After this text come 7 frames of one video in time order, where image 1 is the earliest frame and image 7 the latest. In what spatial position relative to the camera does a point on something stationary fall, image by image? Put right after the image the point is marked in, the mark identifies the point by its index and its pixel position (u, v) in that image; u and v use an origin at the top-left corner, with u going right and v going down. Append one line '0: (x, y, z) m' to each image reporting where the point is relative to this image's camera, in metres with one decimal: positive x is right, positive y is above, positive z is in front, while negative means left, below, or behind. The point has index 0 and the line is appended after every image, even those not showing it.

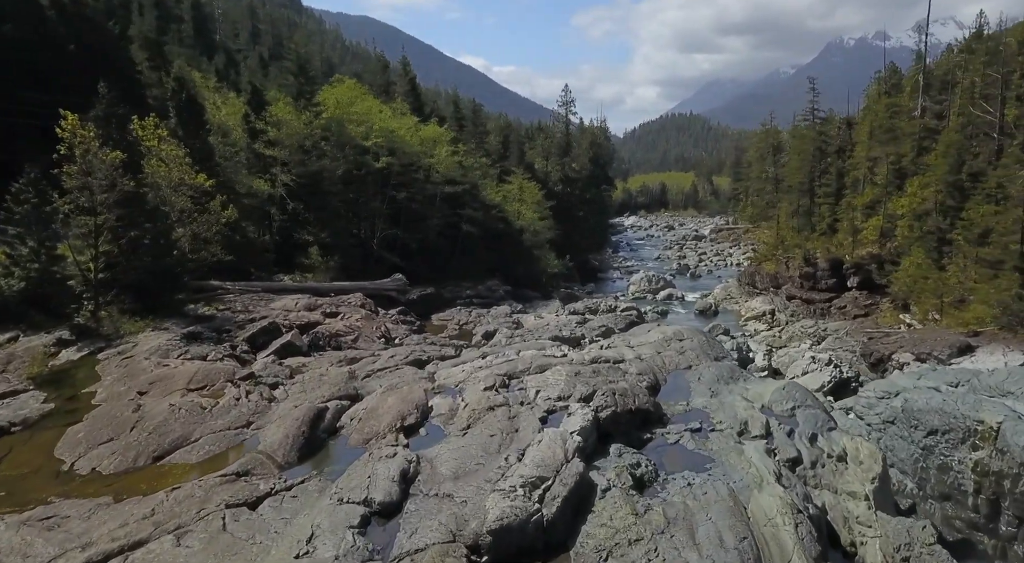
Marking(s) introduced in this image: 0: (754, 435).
0: (+6.5, -4.2, +17.4) m
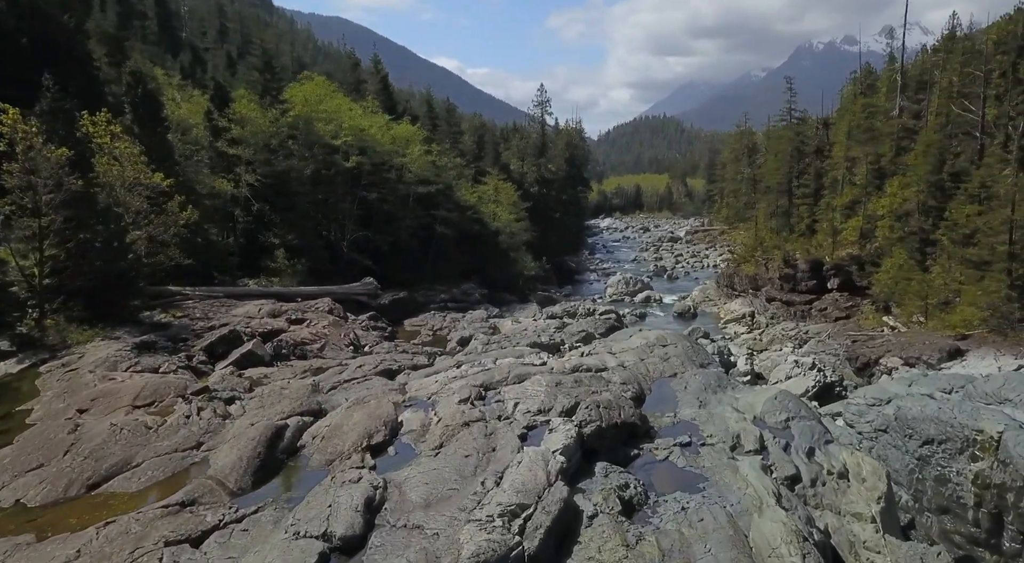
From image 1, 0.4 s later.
0: (+6.0, -4.3, +16.3) m
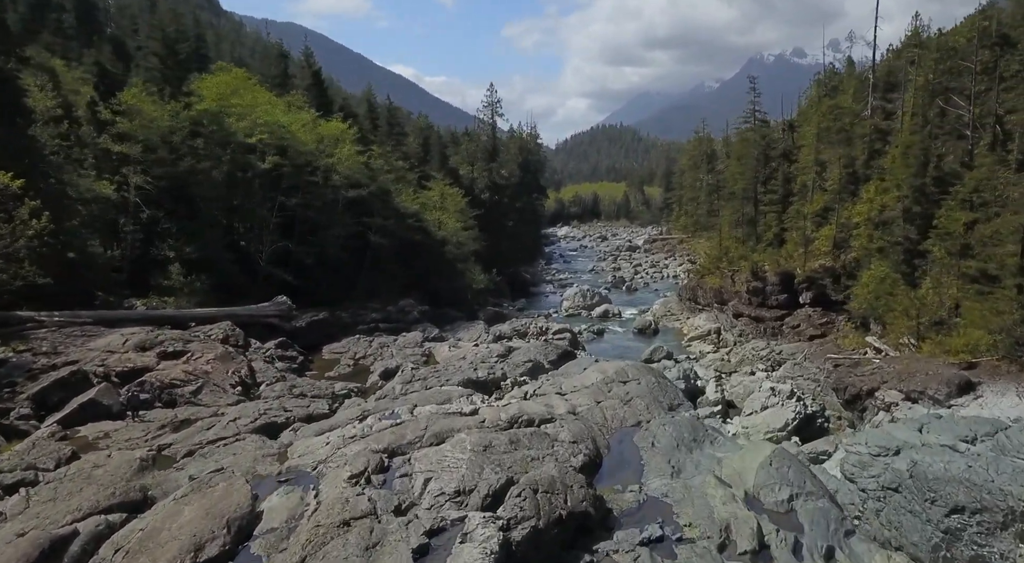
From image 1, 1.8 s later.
0: (+4.2, -4.9, +11.7) m
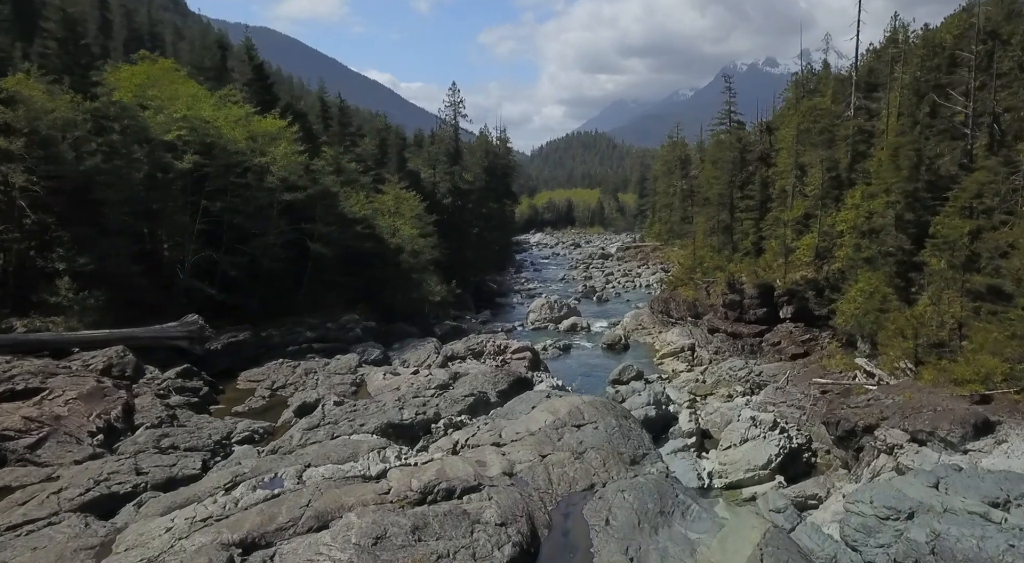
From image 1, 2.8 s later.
0: (+2.6, -5.4, +7.9) m
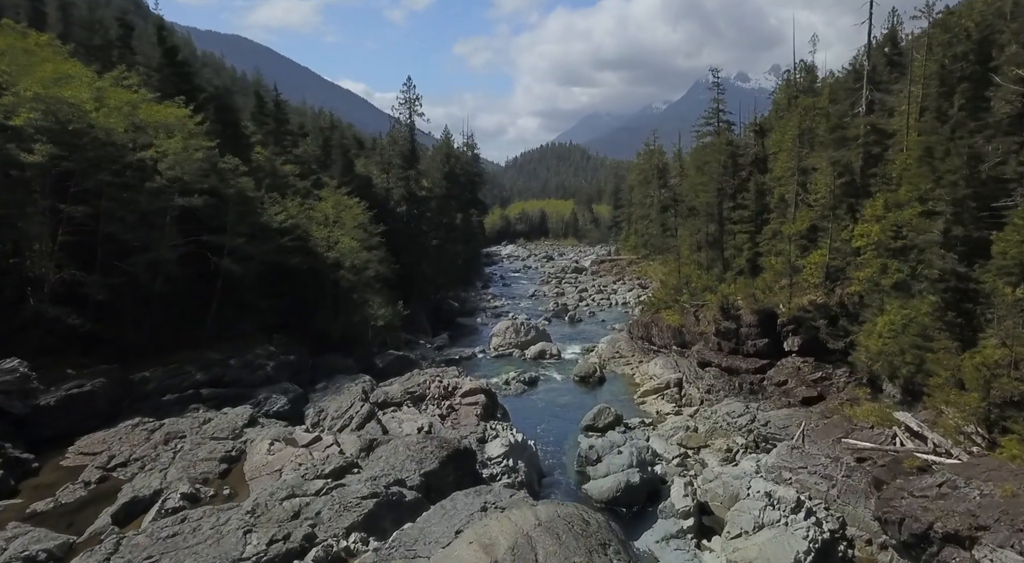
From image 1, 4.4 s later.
0: (+1.4, -6.1, +0.9) m
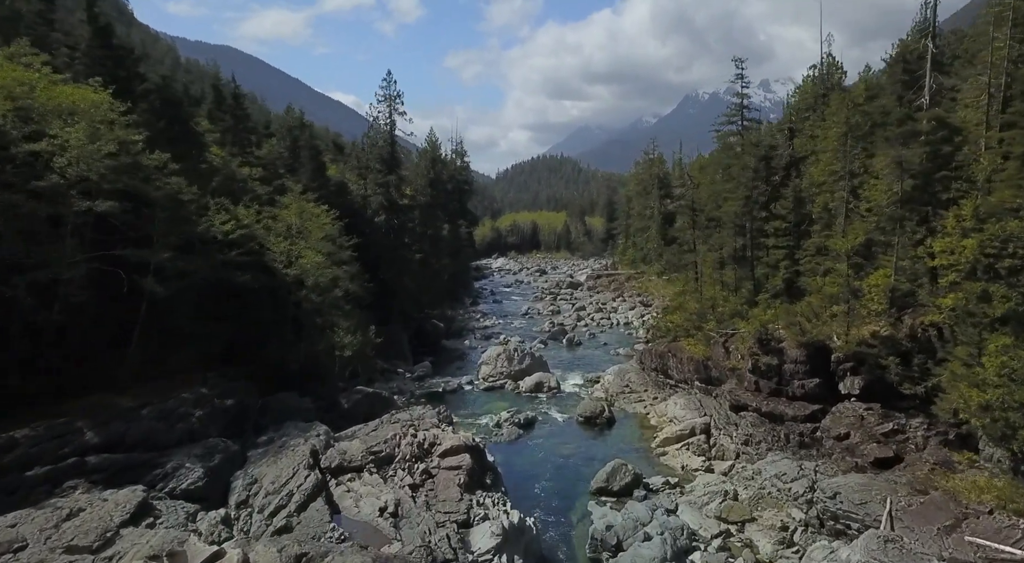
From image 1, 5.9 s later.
0: (+1.6, -6.6, -5.5) m
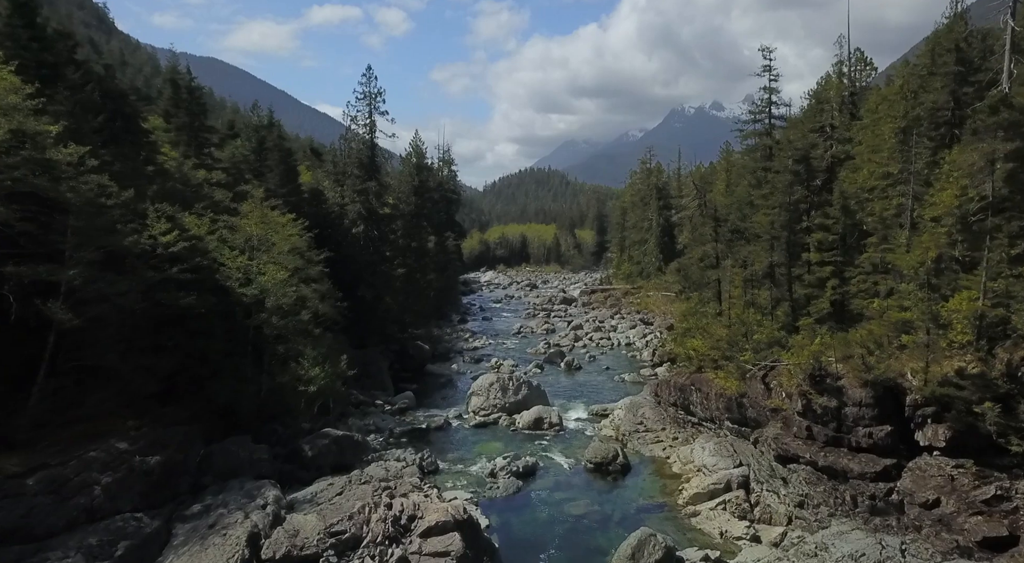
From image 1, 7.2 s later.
0: (+2.3, -6.8, -10.9) m
